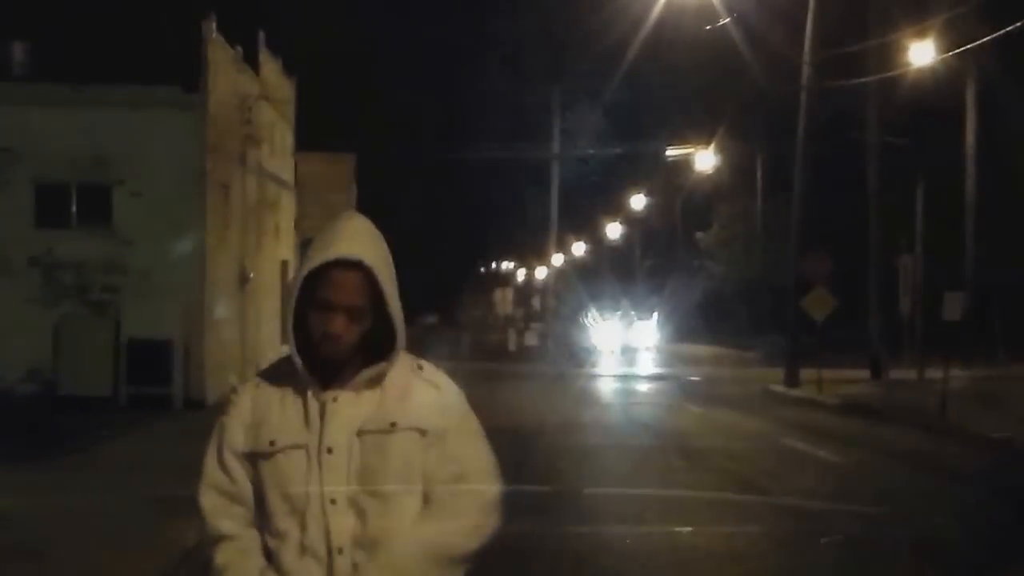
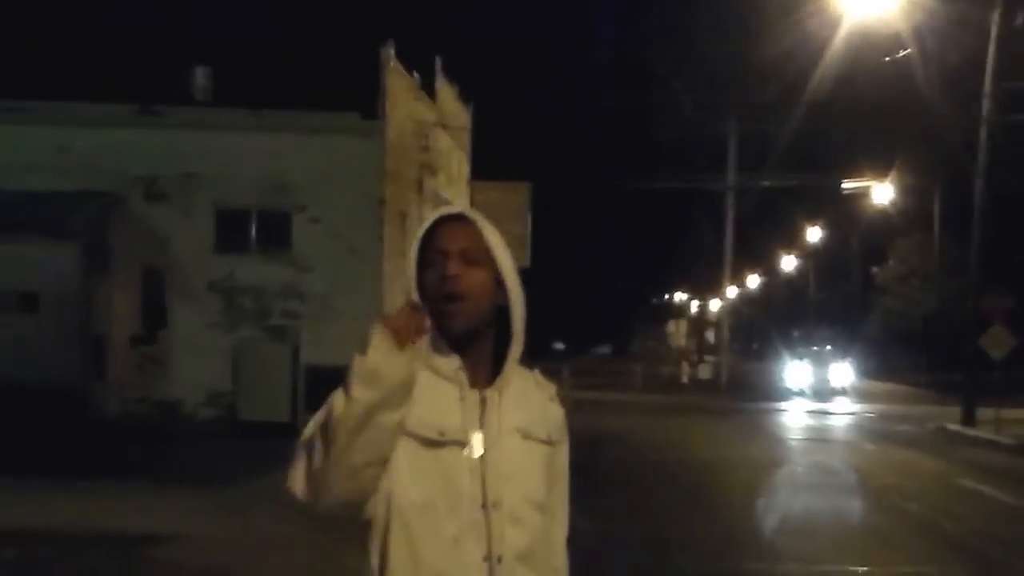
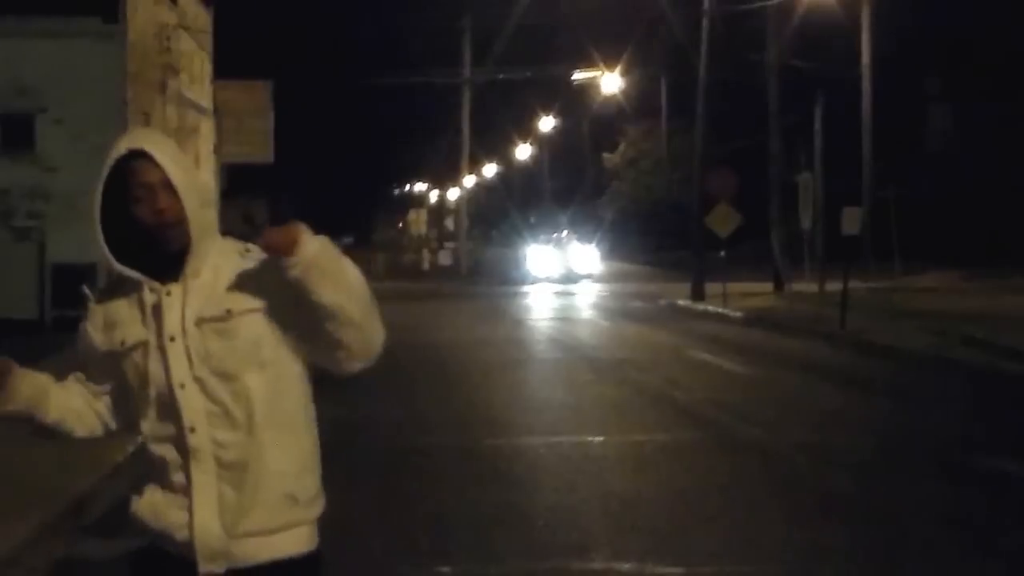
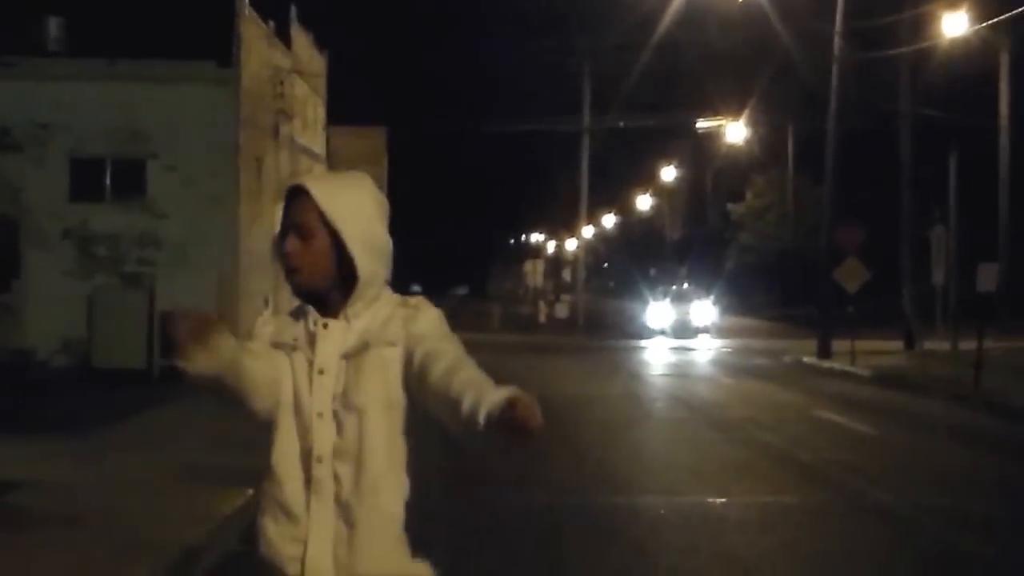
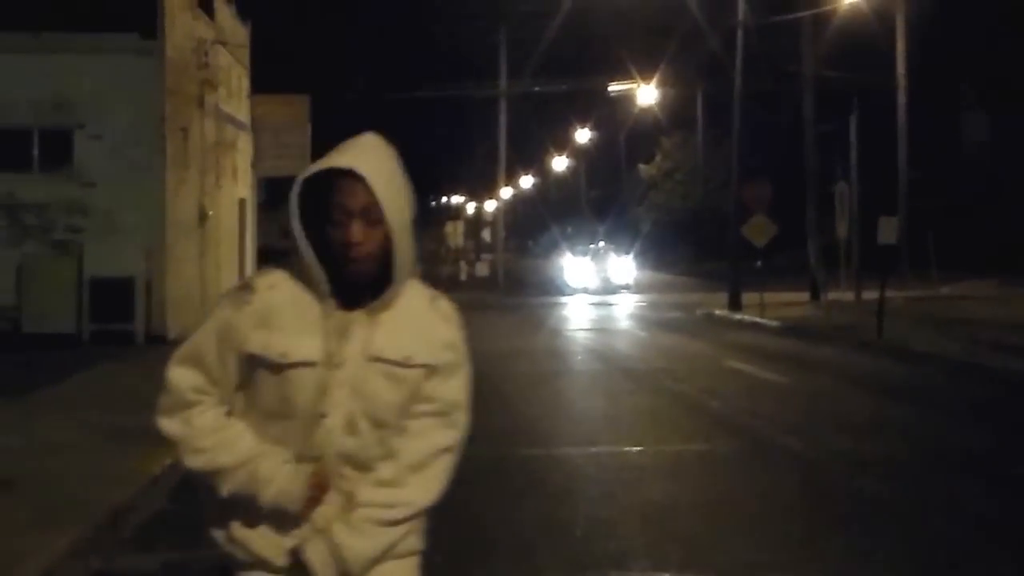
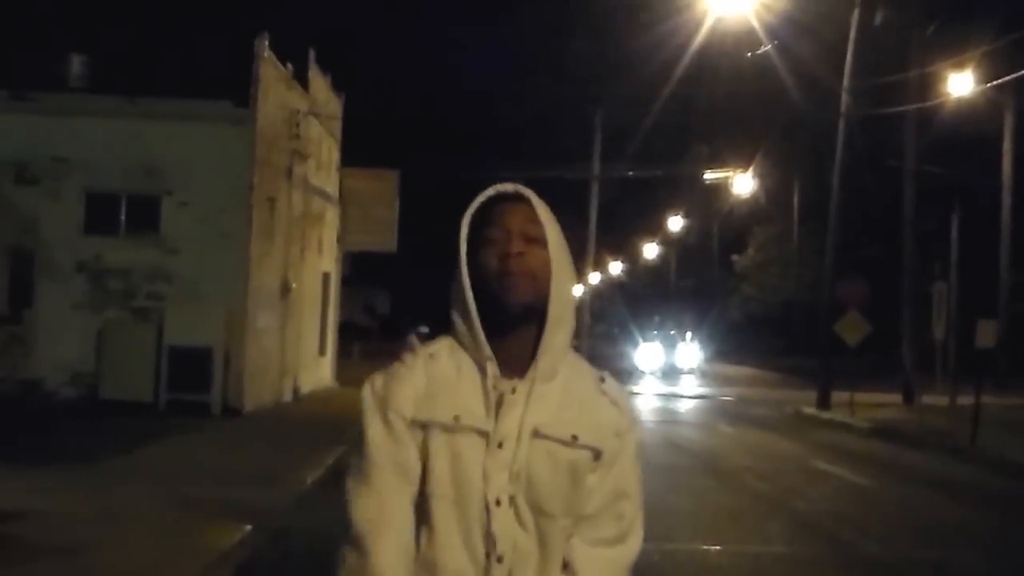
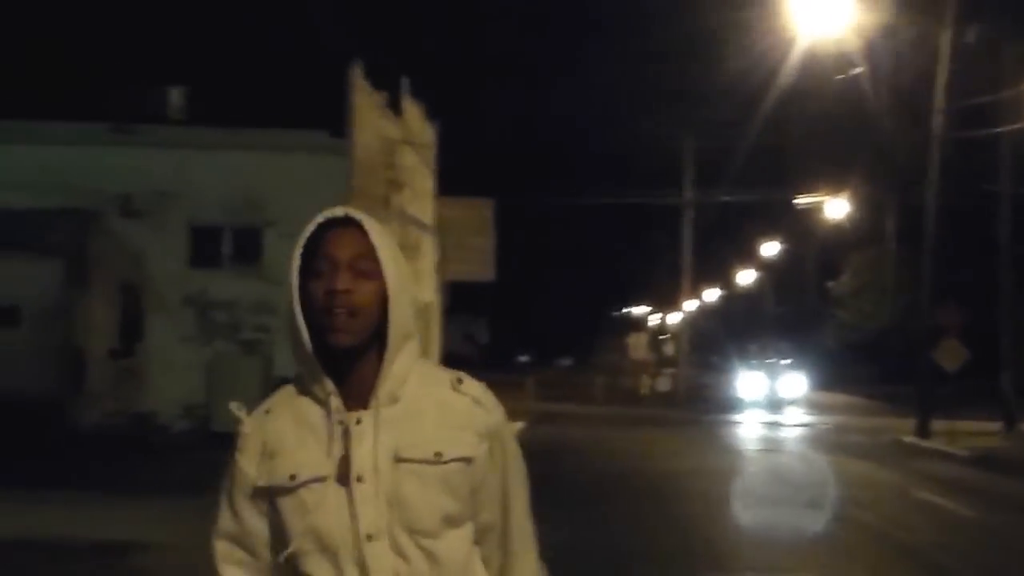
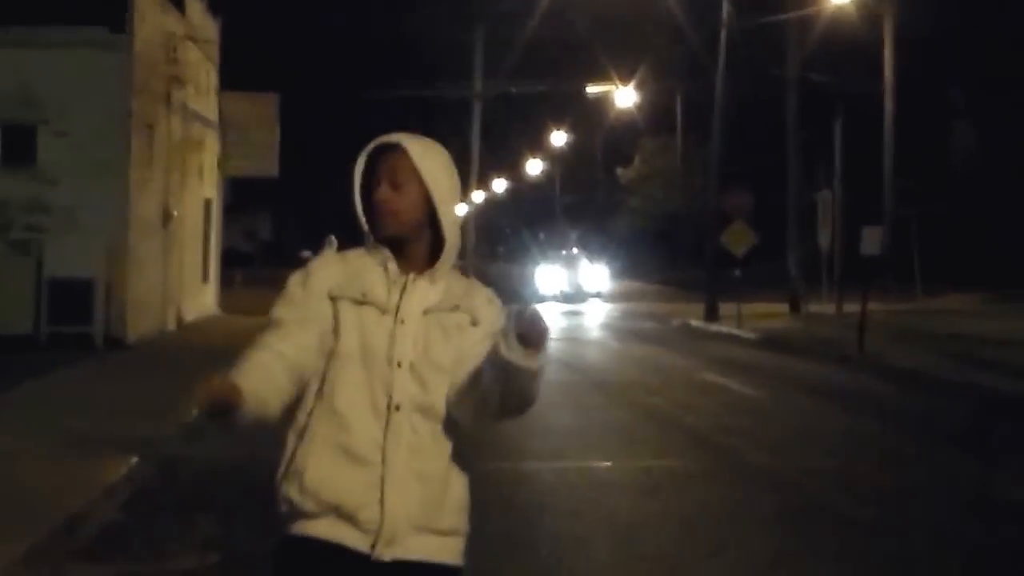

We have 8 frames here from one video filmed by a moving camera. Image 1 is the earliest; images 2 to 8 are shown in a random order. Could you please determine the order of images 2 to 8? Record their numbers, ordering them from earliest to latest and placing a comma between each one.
6, 7, 2, 4, 8, 3, 5
